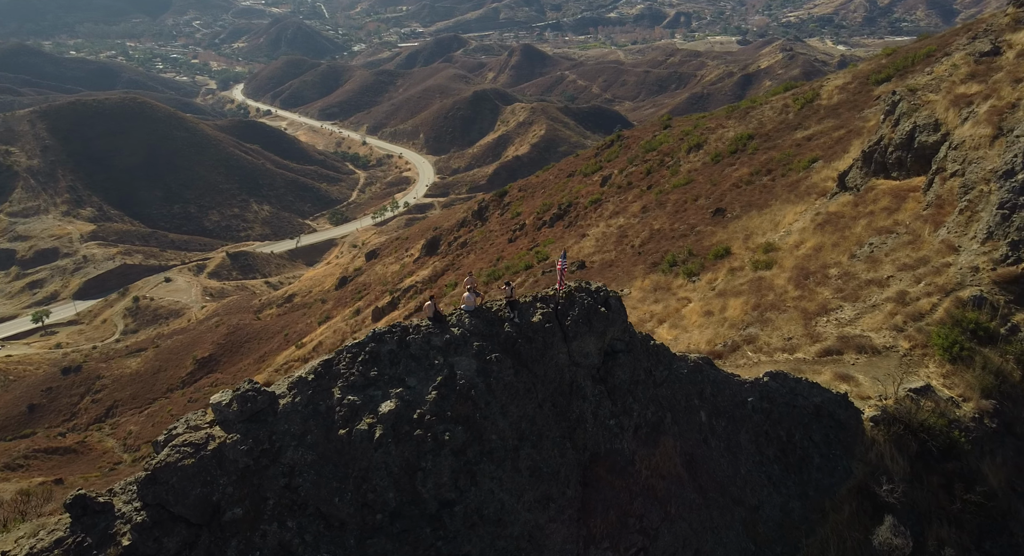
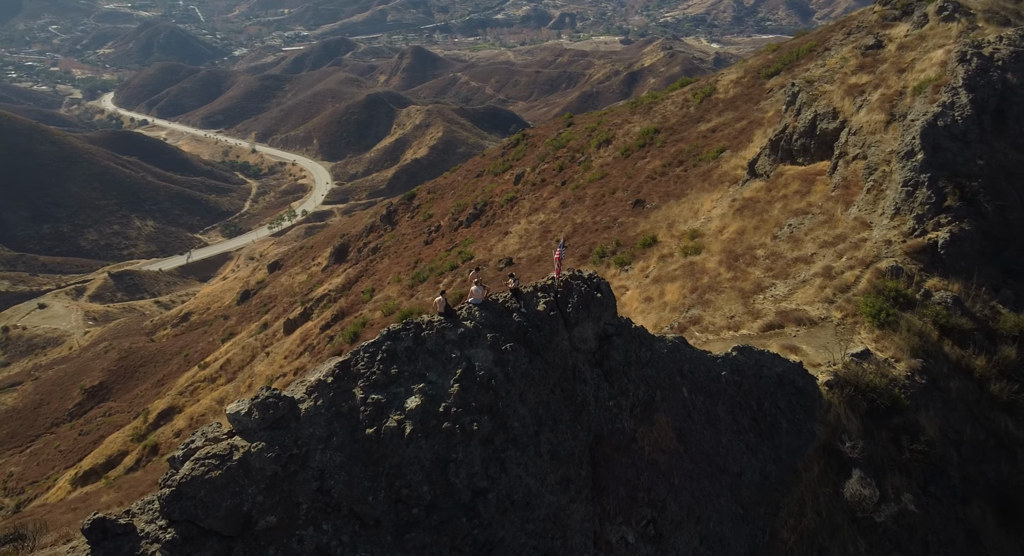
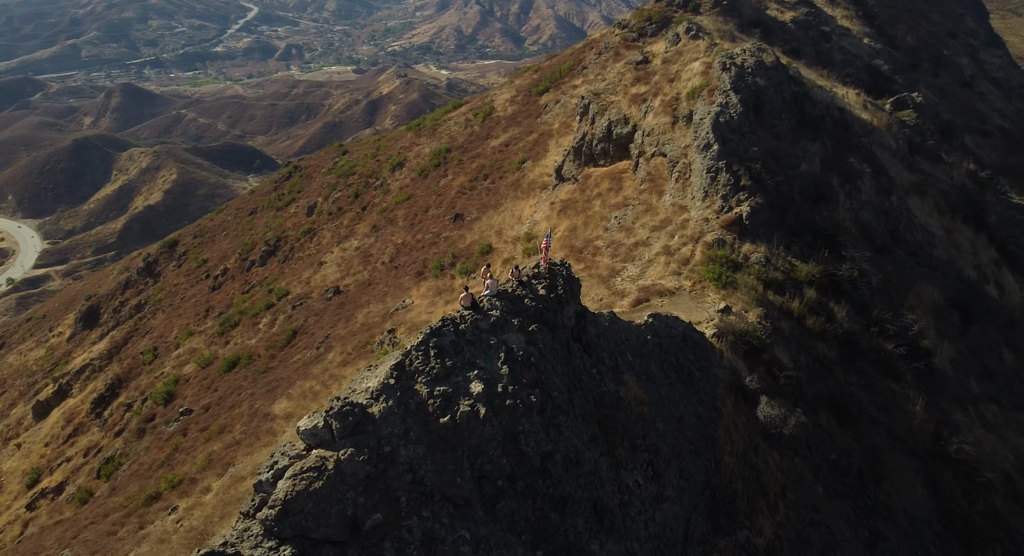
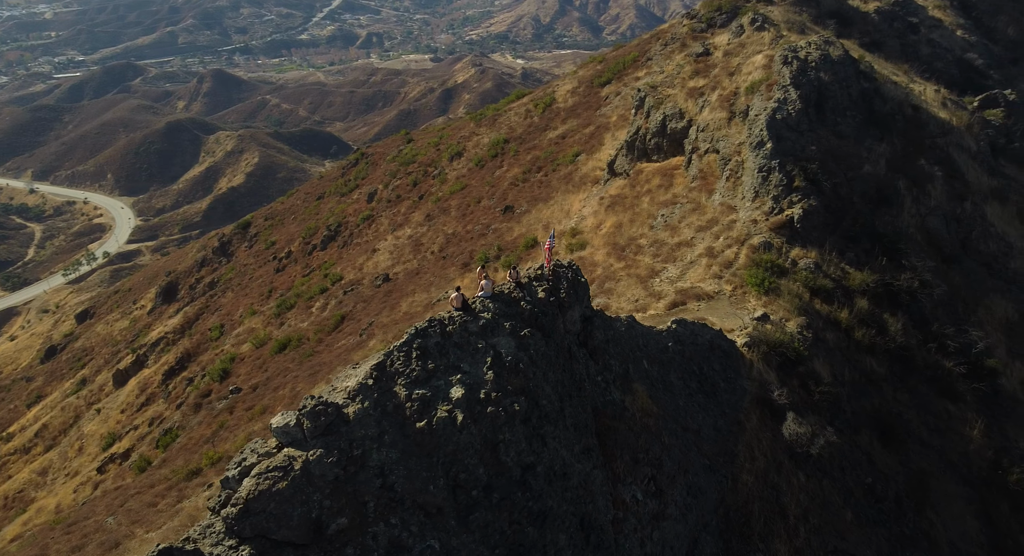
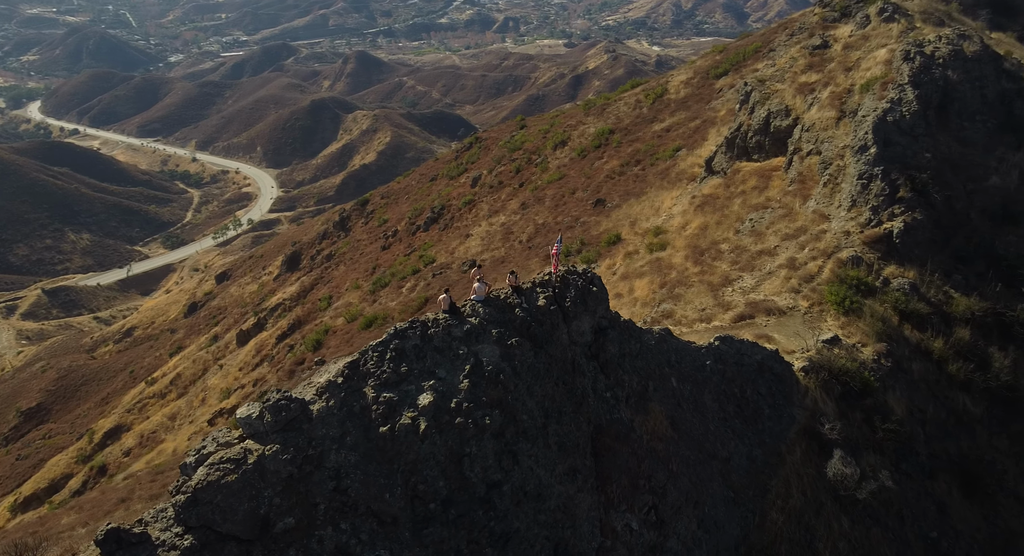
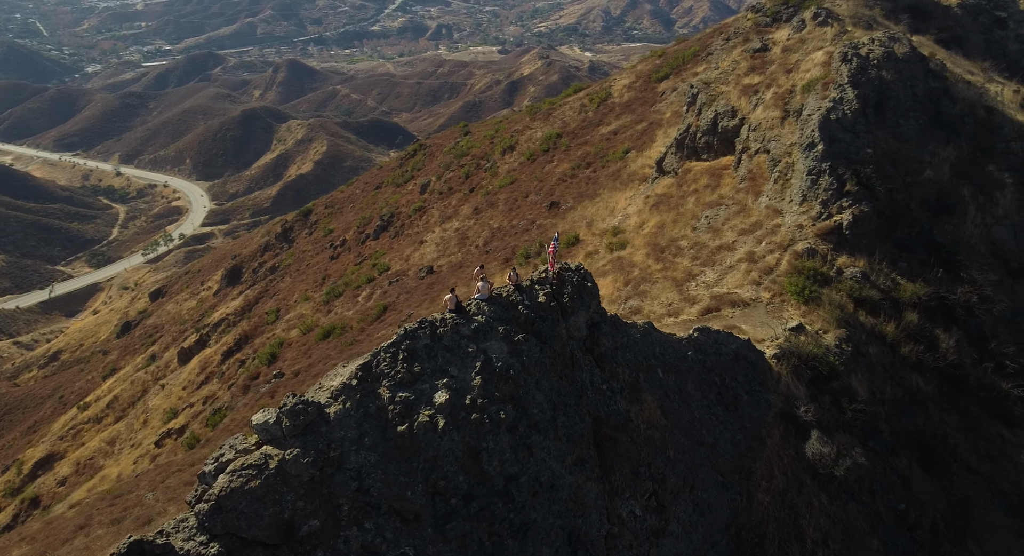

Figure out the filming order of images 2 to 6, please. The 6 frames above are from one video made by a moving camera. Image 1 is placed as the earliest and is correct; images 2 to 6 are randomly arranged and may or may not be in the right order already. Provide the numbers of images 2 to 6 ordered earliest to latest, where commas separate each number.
2, 5, 6, 4, 3
